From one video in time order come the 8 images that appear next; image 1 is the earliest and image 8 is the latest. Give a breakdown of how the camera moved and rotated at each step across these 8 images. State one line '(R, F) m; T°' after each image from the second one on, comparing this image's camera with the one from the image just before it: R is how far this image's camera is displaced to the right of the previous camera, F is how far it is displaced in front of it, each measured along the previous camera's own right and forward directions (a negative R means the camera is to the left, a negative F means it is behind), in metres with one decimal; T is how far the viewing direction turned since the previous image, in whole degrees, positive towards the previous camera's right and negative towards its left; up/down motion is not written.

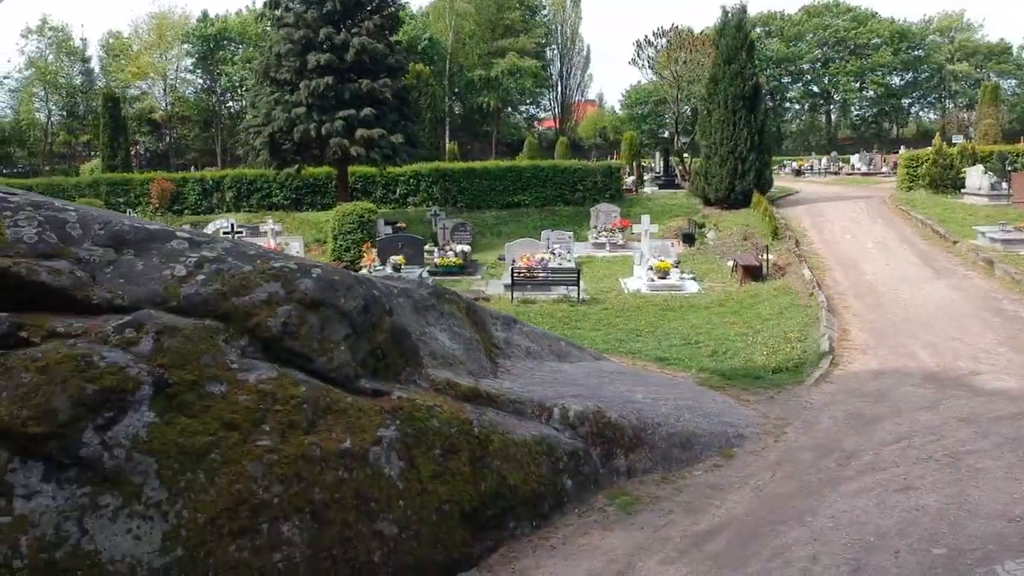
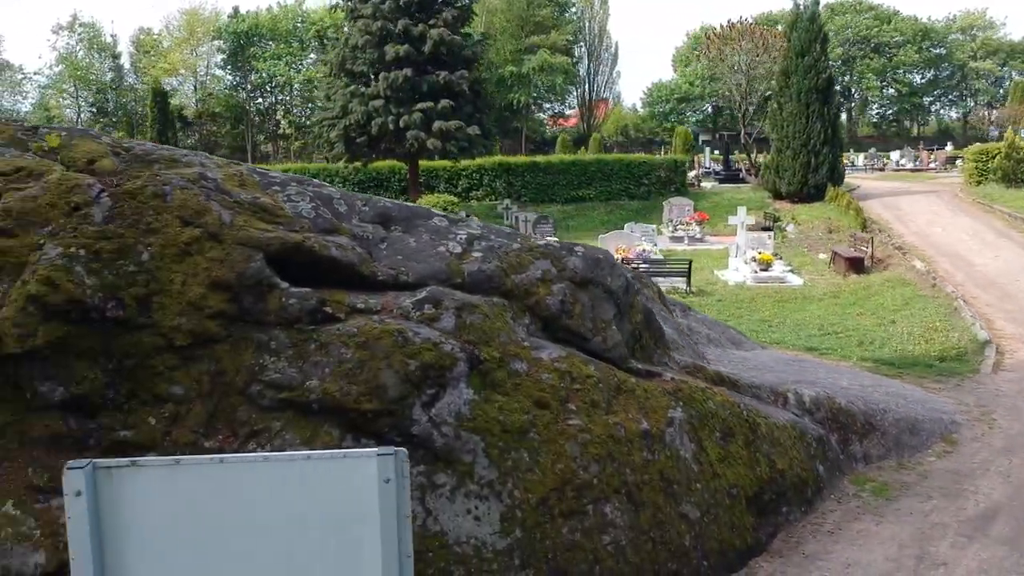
(-1.0, +0.1) m; 0°
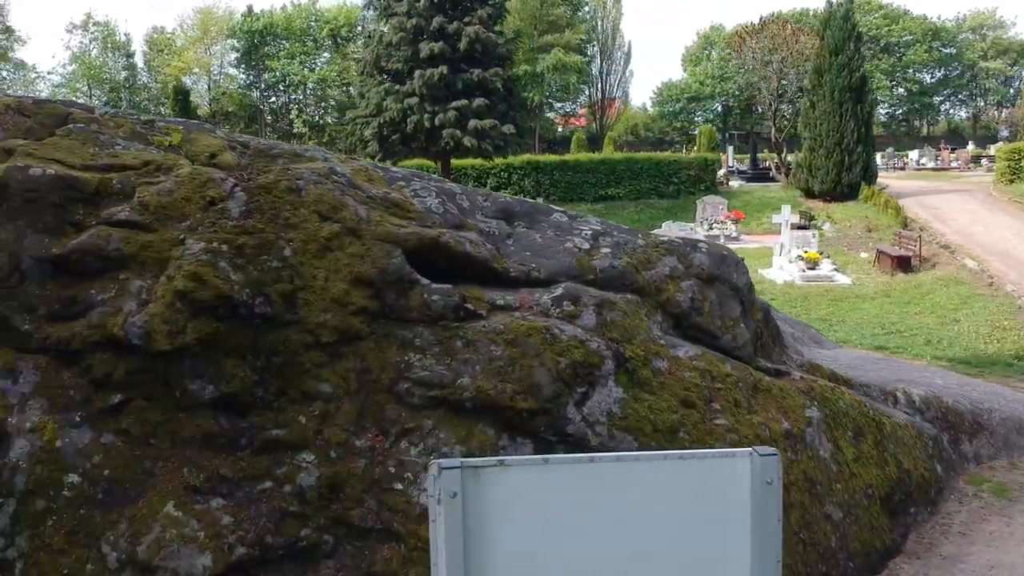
(-0.4, +0.1) m; 0°
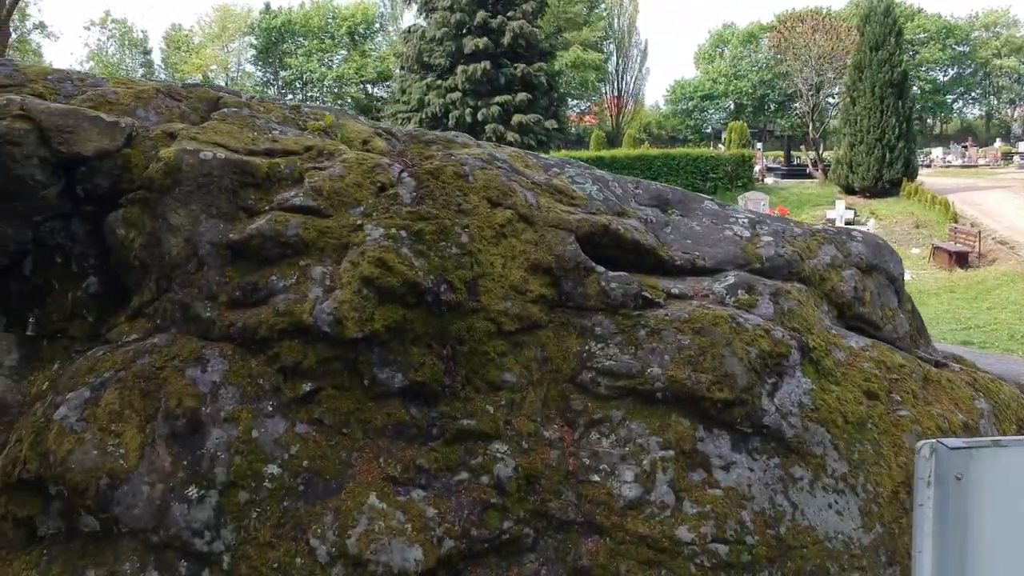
(-0.5, +0.1) m; 0°
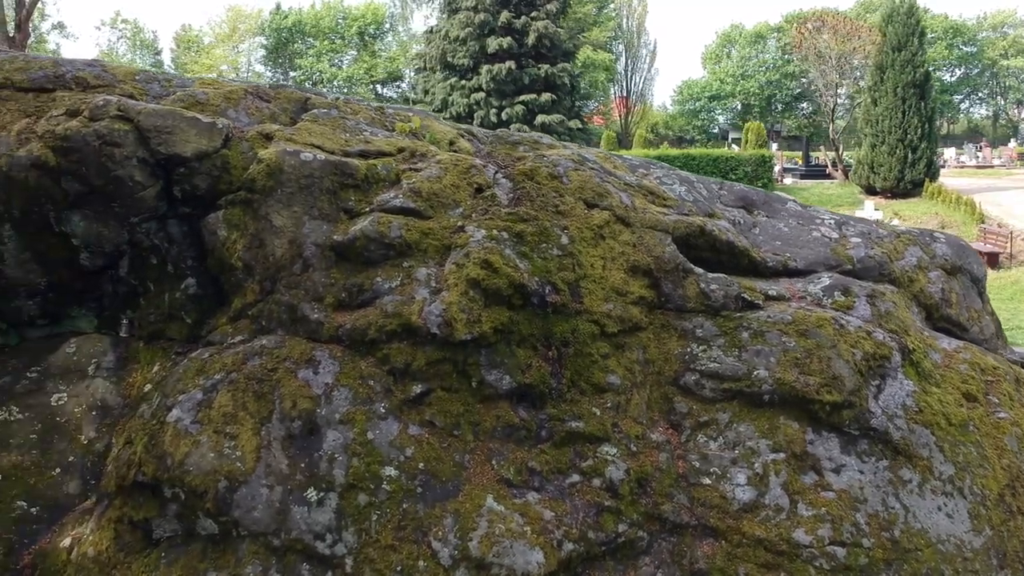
(-0.3, 0.0) m; 0°
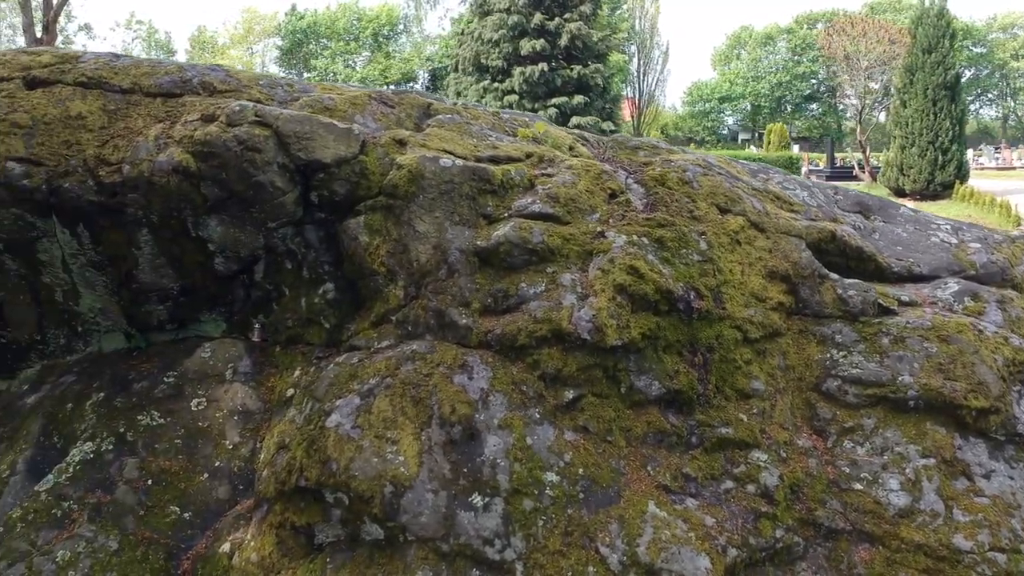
(-0.4, 0.0) m; 0°
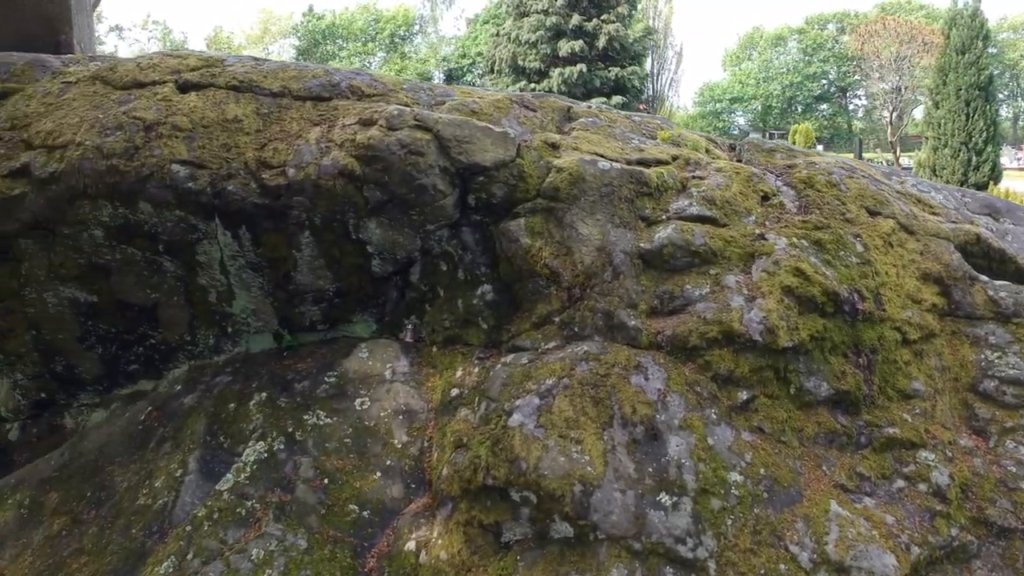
(-0.5, 0.0) m; 0°
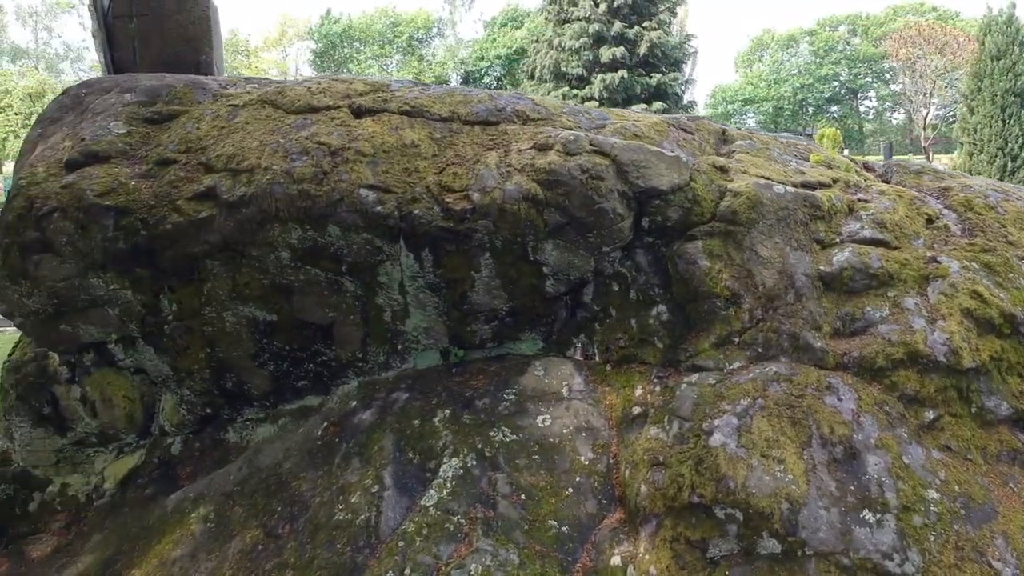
(-0.5, -0.1) m; 0°
